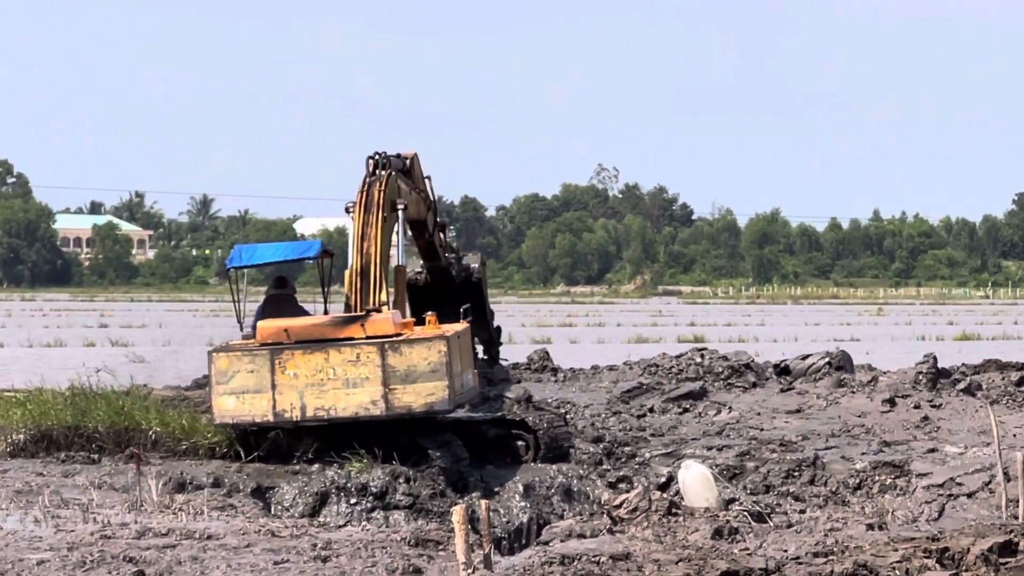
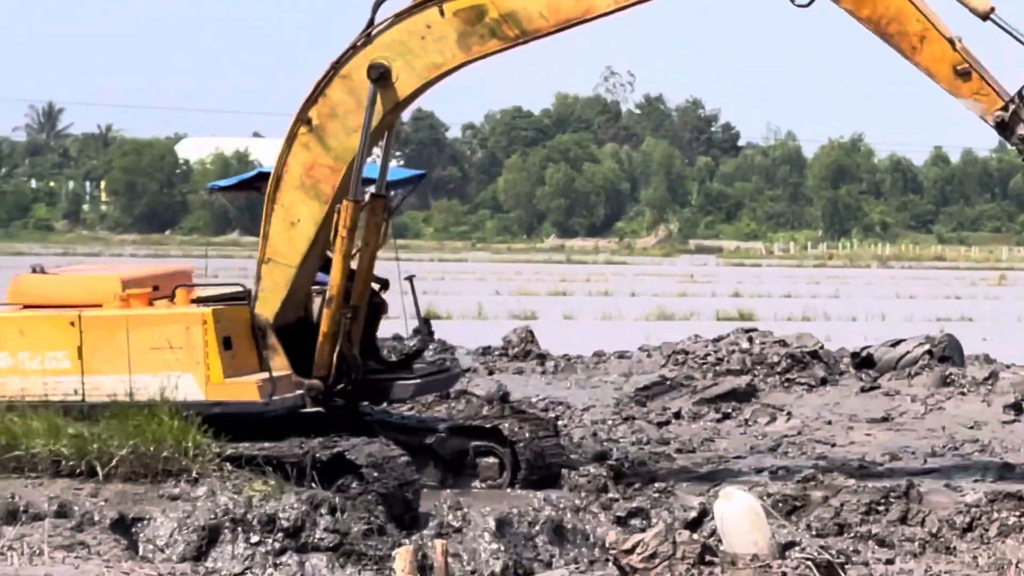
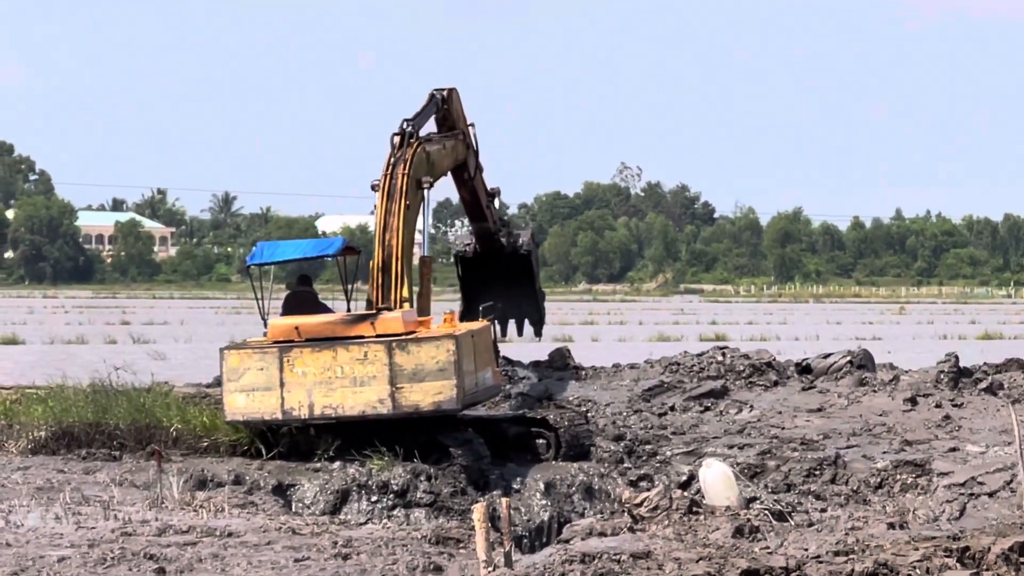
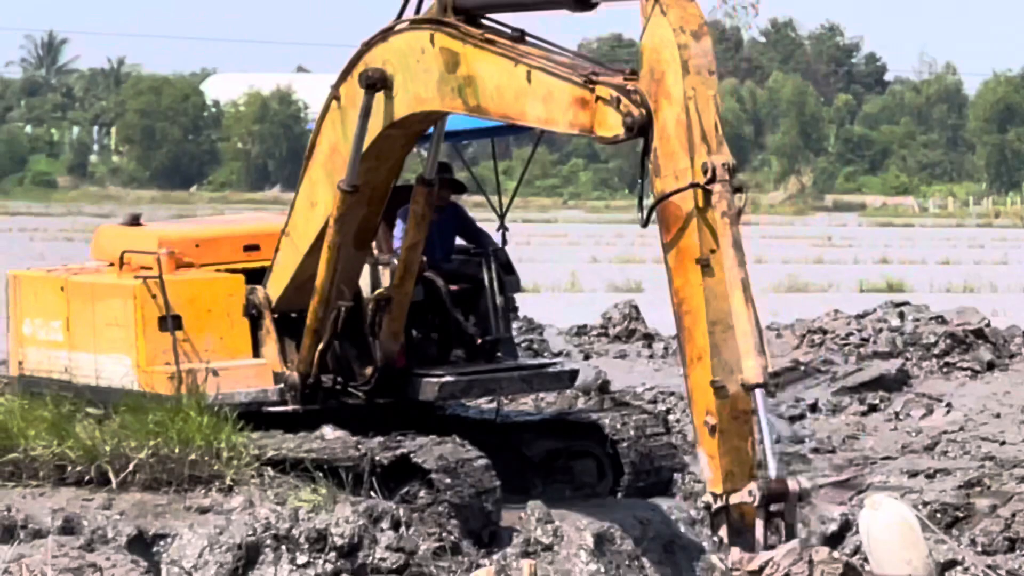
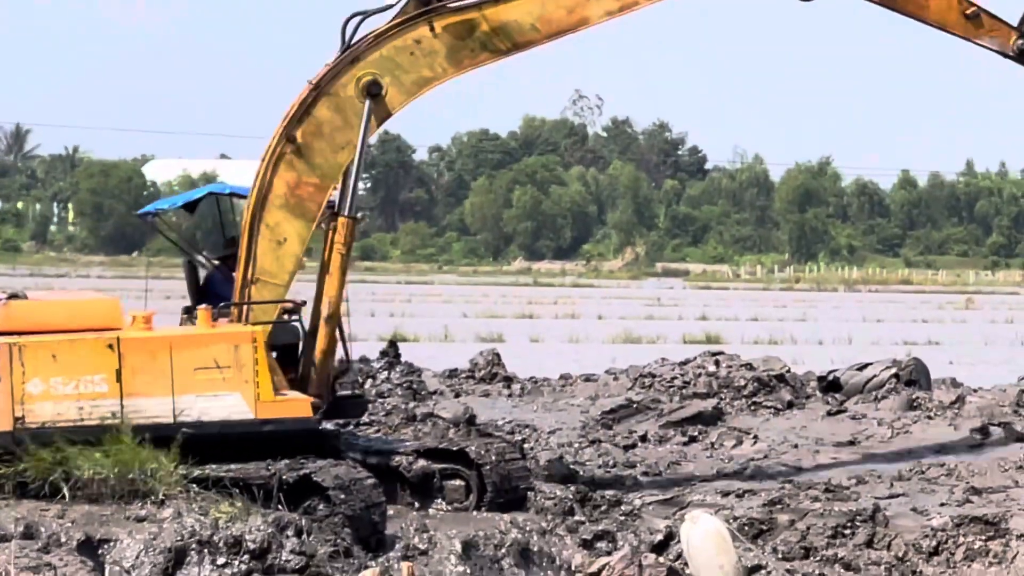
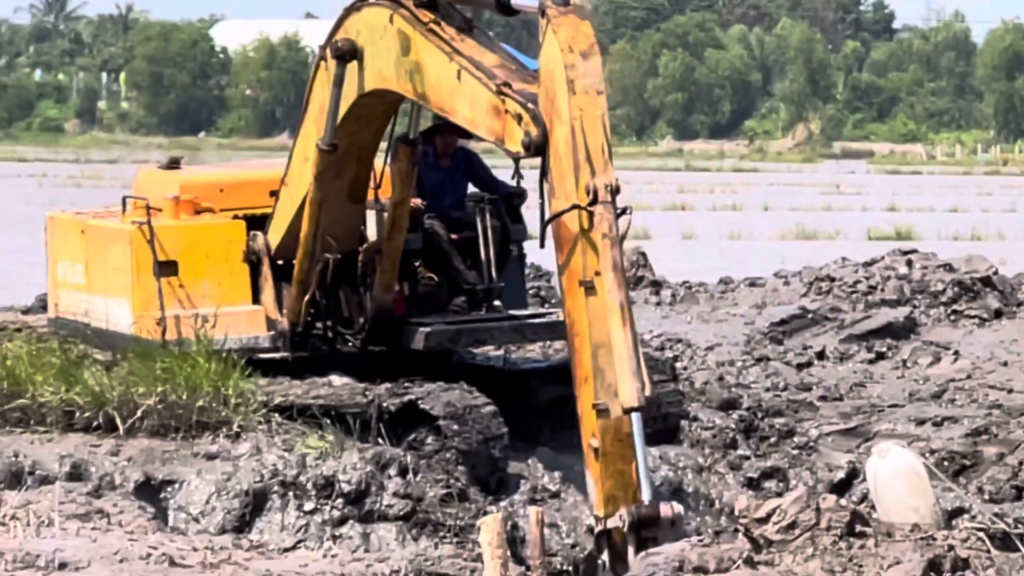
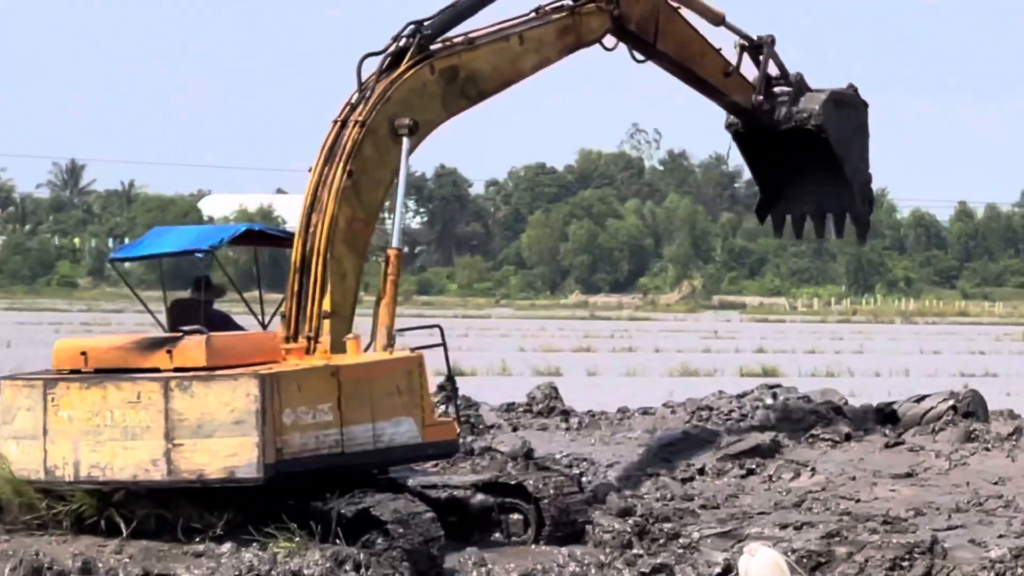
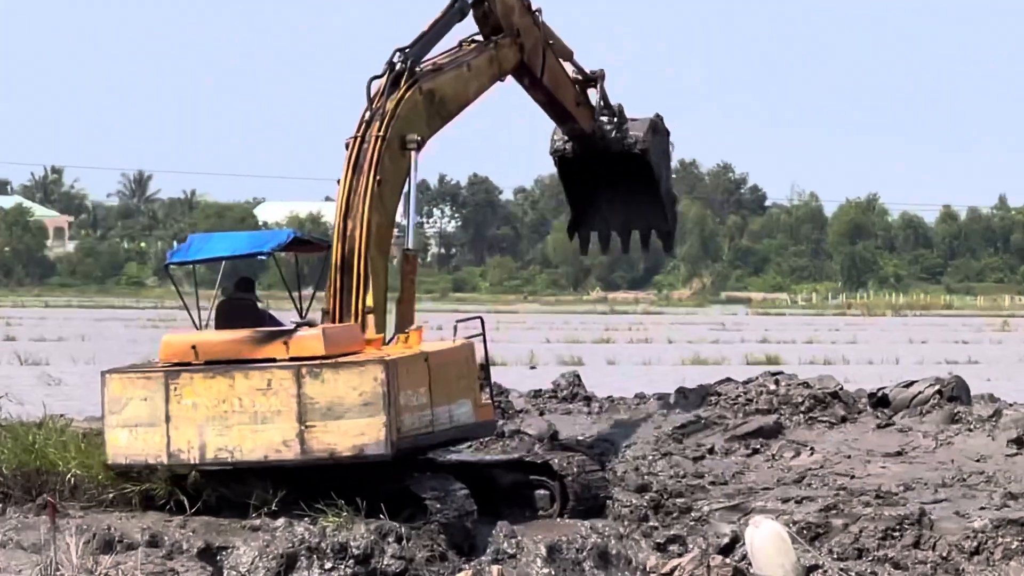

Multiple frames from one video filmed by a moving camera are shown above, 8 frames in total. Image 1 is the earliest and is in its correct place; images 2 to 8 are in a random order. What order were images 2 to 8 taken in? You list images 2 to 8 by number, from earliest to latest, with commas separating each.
3, 8, 7, 5, 2, 4, 6
